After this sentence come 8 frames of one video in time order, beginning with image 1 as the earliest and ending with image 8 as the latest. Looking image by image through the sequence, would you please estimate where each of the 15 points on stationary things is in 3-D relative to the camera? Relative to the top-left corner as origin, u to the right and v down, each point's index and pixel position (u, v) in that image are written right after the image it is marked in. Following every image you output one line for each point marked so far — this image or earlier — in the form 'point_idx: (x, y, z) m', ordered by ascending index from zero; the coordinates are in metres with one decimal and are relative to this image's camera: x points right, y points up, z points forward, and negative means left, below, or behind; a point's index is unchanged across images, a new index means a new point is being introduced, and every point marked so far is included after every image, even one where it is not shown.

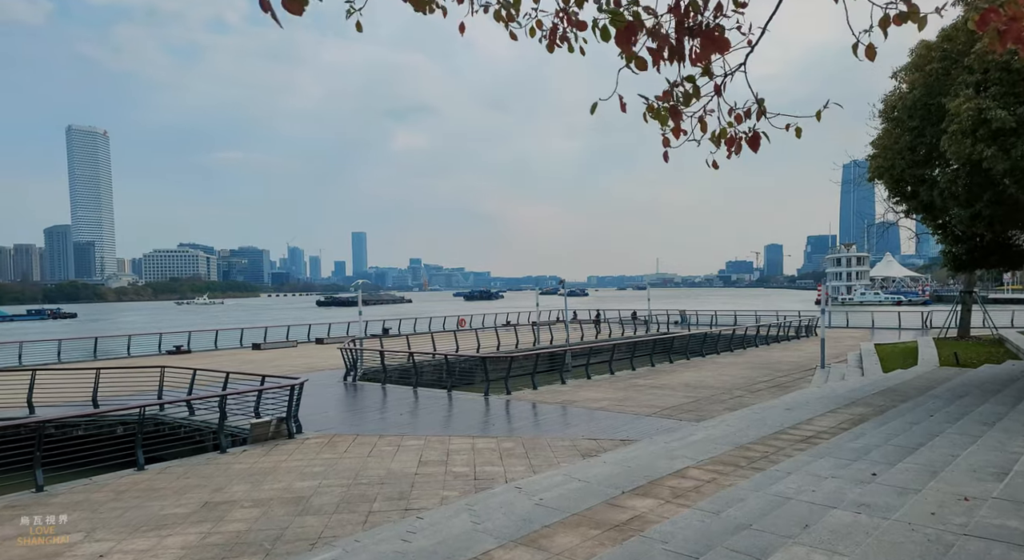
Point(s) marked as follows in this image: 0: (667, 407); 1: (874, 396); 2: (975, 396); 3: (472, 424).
0: (+3.5, -2.8, +16.1) m
1: (+6.7, -2.2, +13.3) m
2: (+7.3, -1.8, +11.1) m
3: (-1.0, -3.1, +15.8) m
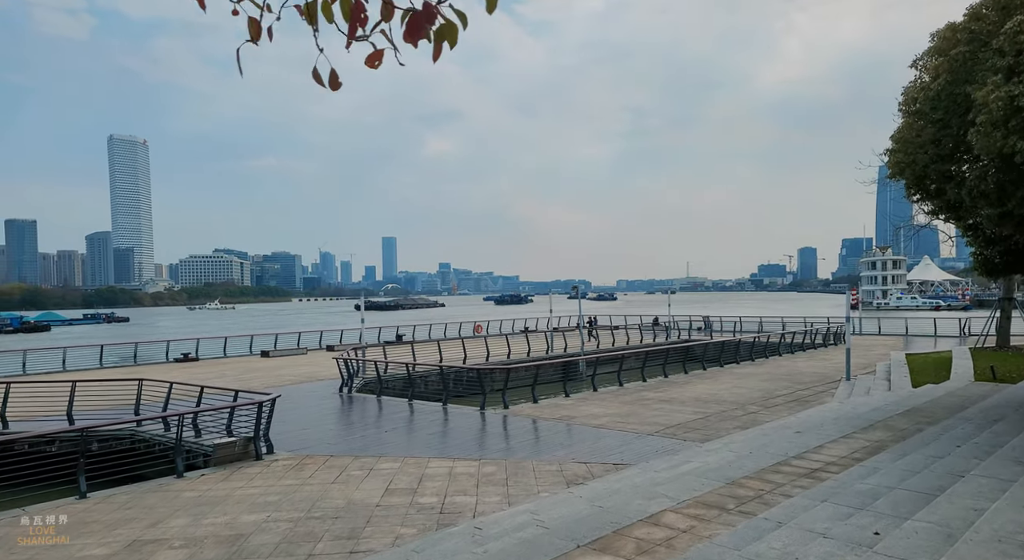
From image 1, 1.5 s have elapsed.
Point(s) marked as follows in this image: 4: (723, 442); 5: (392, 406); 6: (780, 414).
0: (+3.4, -3.0, +15.0) m
1: (+6.5, -2.3, +12.1) m
2: (+7.0, -2.0, +10.0) m
3: (-1.1, -3.3, +14.9) m
4: (+3.6, -2.7, +12.2) m
5: (-3.1, -3.2, +18.6) m
6: (+6.4, -3.2, +17.0) m
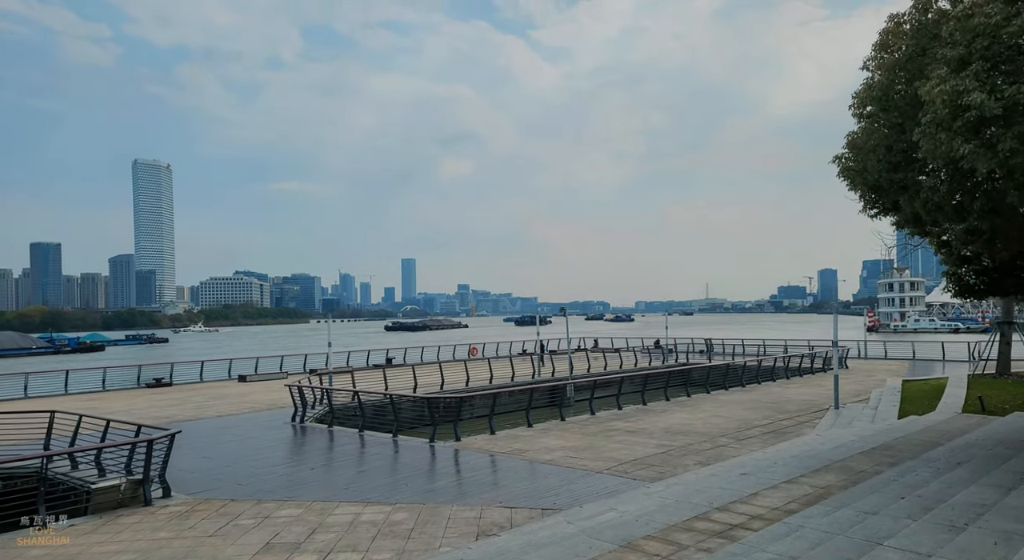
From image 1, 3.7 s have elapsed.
0: (+2.3, -3.5, +14.0) m
1: (+5.4, -2.7, +11.0) m
2: (+5.8, -2.3, +8.9) m
3: (-2.2, -3.8, +13.9) m
4: (+2.4, -3.1, +11.1) m
5: (-4.2, -3.8, +17.7) m
6: (+5.3, -3.8, +15.9) m
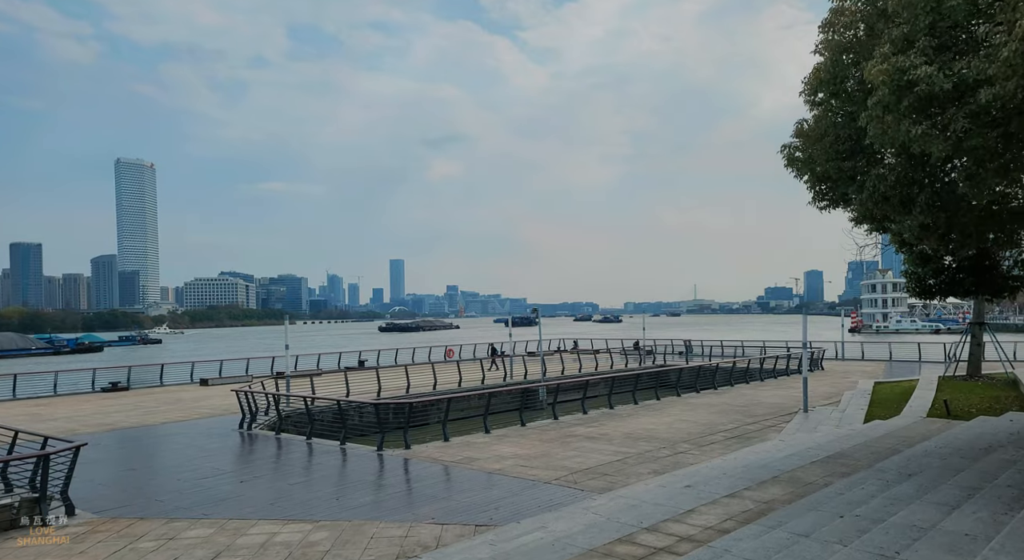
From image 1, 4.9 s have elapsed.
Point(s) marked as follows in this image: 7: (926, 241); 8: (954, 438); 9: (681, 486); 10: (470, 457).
0: (+1.3, -3.5, +13.4) m
1: (+4.4, -2.8, +10.5) m
2: (+4.9, -2.3, +8.4) m
3: (-3.2, -3.8, +13.2) m
4: (+1.5, -3.2, +10.6) m
5: (-5.3, -3.9, +17.0) m
6: (+4.2, -3.8, +15.4) m
7: (+6.2, +0.7, +10.8) m
8: (+7.4, -2.7, +12.0) m
9: (+2.3, -2.9, +9.9) m
10: (-0.9, -3.6, +15.1) m
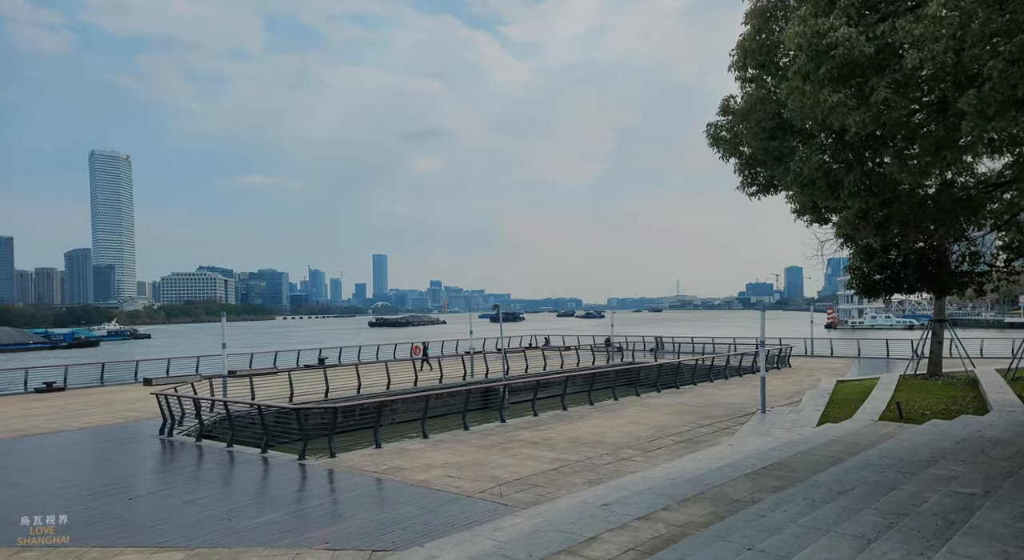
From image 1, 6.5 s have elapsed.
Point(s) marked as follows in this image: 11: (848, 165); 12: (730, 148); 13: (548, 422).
0: (0.0, -3.5, +12.6) m
1: (+3.2, -2.8, +9.8) m
2: (+3.7, -2.3, +7.7) m
3: (-4.5, -3.8, +12.3) m
4: (+0.2, -3.1, +9.7) m
5: (-6.7, -3.8, +16.0) m
6: (+2.8, -3.8, +14.7) m
7: (+4.9, +0.7, +10.1) m
8: (+6.1, -2.6, +11.4) m
9: (+1.1, -2.9, +9.1) m
10: (-2.3, -3.6, +14.2) m
11: (+3.8, +1.4, +8.1) m
12: (+3.0, +2.0, +10.1) m
13: (+1.0, -4.0, +20.0) m
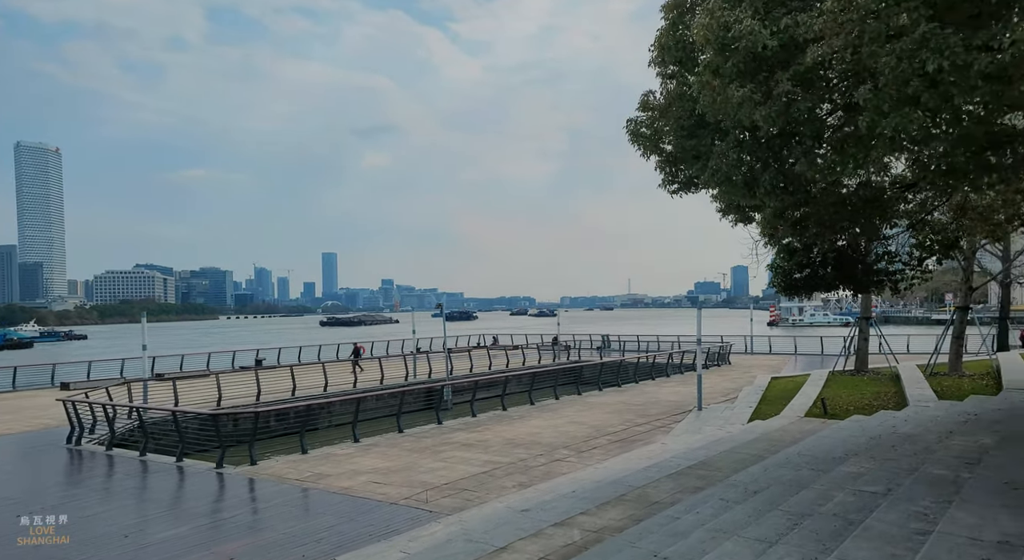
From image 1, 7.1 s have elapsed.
0: (-1.3, -3.5, +12.4) m
1: (+2.1, -2.8, +9.8) m
2: (+2.8, -2.4, +7.7) m
3: (-5.7, -3.8, +11.8) m
4: (-0.8, -3.2, +9.6) m
5: (-8.2, -3.9, +15.3) m
6: (+1.5, -3.8, +14.7) m
7: (+3.9, +0.7, +10.3) m
8: (+5.0, -2.7, +11.6) m
9: (+0.1, -2.9, +9.0) m
10: (-3.6, -3.6, +13.8) m
11: (+2.8, +1.3, +8.1) m
12: (+1.9, +2.0, +10.1) m
13: (-0.7, -4.0, +19.9) m
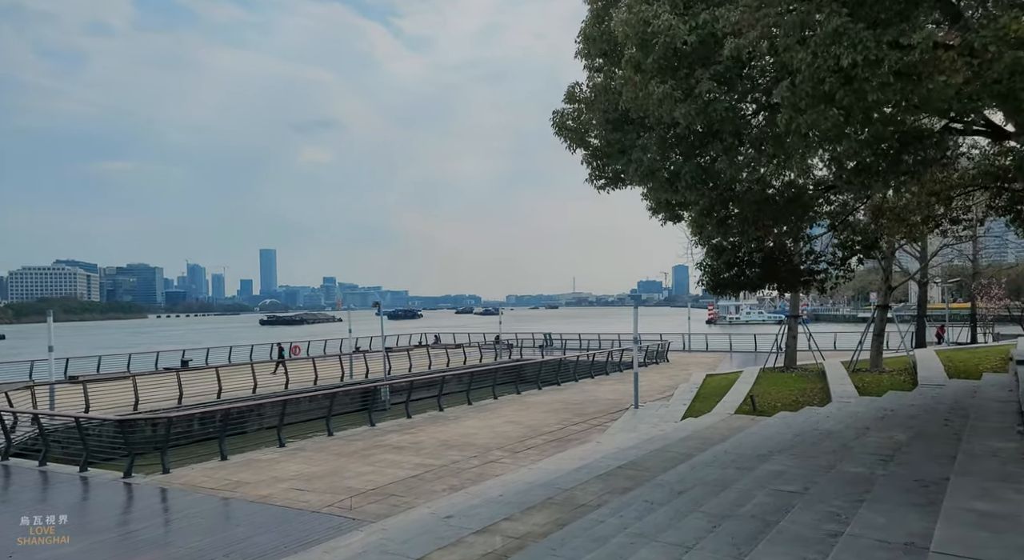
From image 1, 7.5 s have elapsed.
0: (-2.4, -3.5, +12.1) m
1: (+1.1, -2.8, +9.7) m
2: (+1.9, -2.4, +7.7) m
3: (-6.9, -3.8, +11.1) m
4: (-1.8, -3.2, +9.3) m
5: (-9.6, -3.8, +14.4) m
6: (+0.1, -3.8, +14.5) m
7: (+2.8, +0.7, +10.3) m
8: (+3.8, -2.7, +11.7) m
9: (-0.8, -2.9, +8.7) m
10: (-4.9, -3.6, +13.3) m
11: (+1.9, +1.3, +8.1) m
12: (+0.9, +2.0, +10.0) m
13: (-2.5, -3.9, +19.5) m
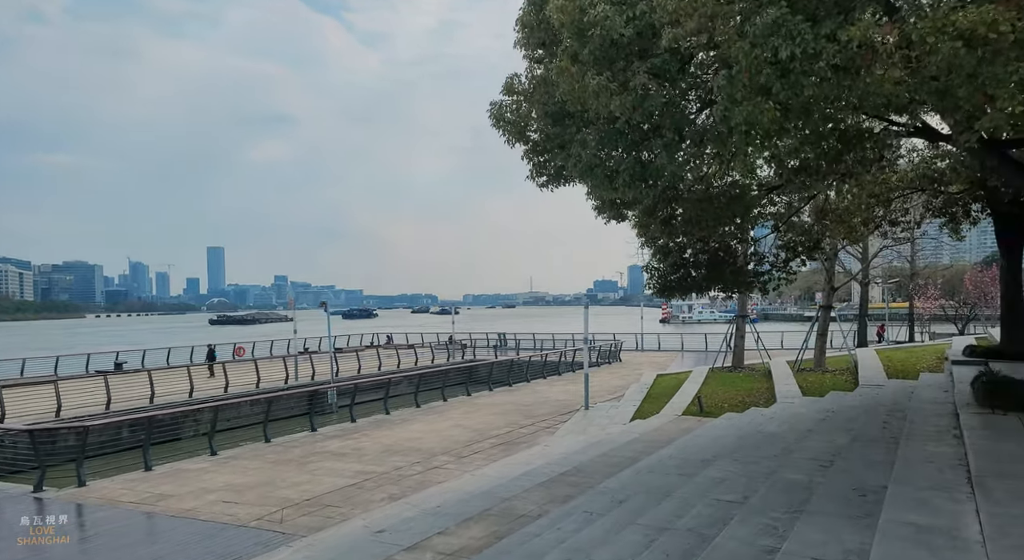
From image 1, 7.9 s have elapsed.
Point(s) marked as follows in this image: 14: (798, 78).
0: (-3.4, -3.6, +11.6) m
1: (+0.3, -2.8, +9.5) m
2: (+1.2, -2.4, +7.5) m
3: (-7.7, -3.8, +10.3) m
4: (-2.6, -3.2, +8.8) m
5: (-10.6, -3.8, +13.5) m
6: (-1.0, -3.8, +14.2) m
7: (+2.0, +0.7, +10.1) m
8: (+2.9, -2.7, +11.6) m
9: (-1.6, -2.9, +8.3) m
10: (-5.9, -3.6, +12.7) m
11: (+1.2, +1.3, +7.9) m
12: (+0.1, +1.9, +9.7) m
13: (-3.9, -3.9, +19.0) m
14: (+2.4, +1.7, +6.0) m
